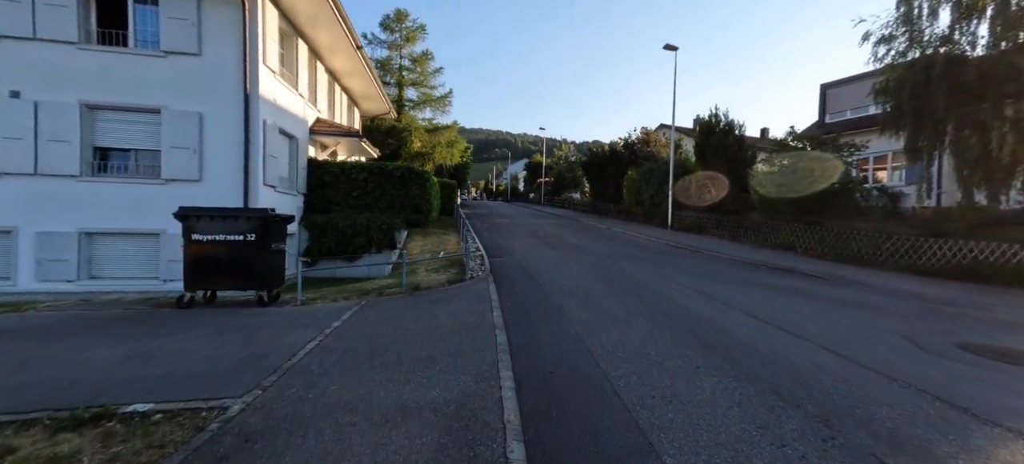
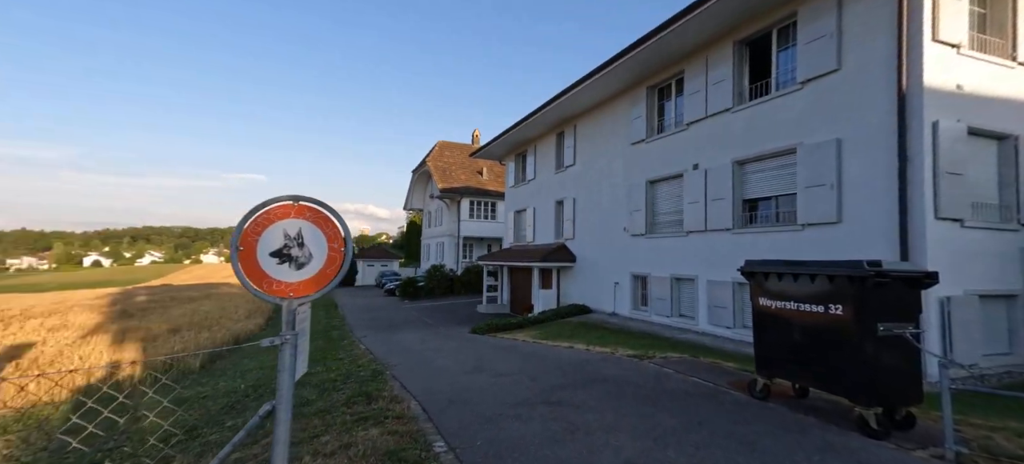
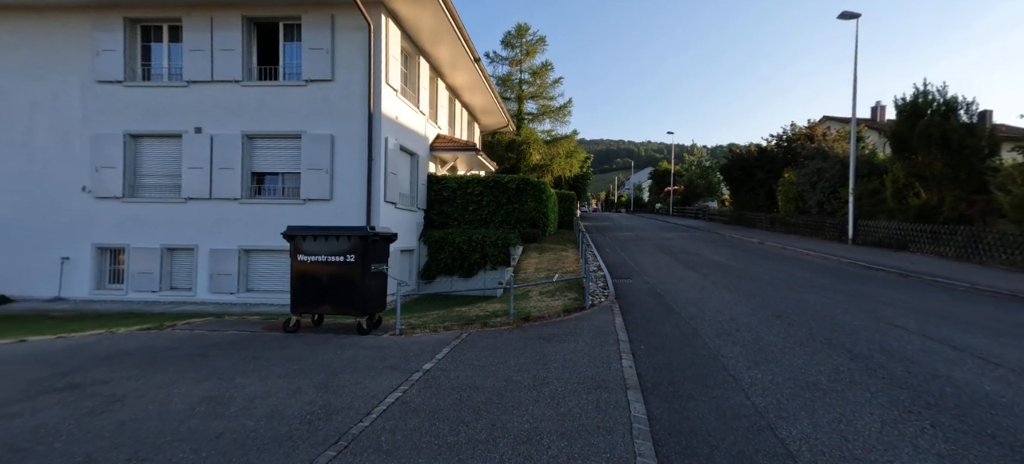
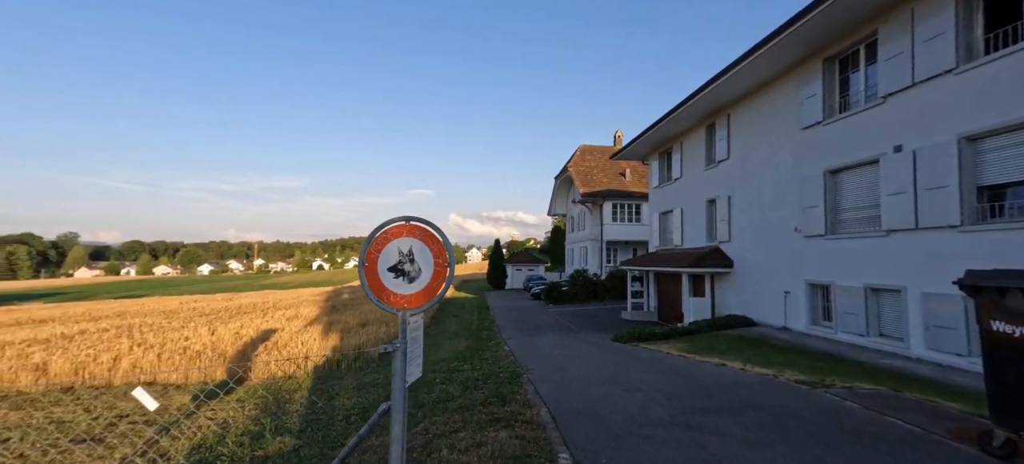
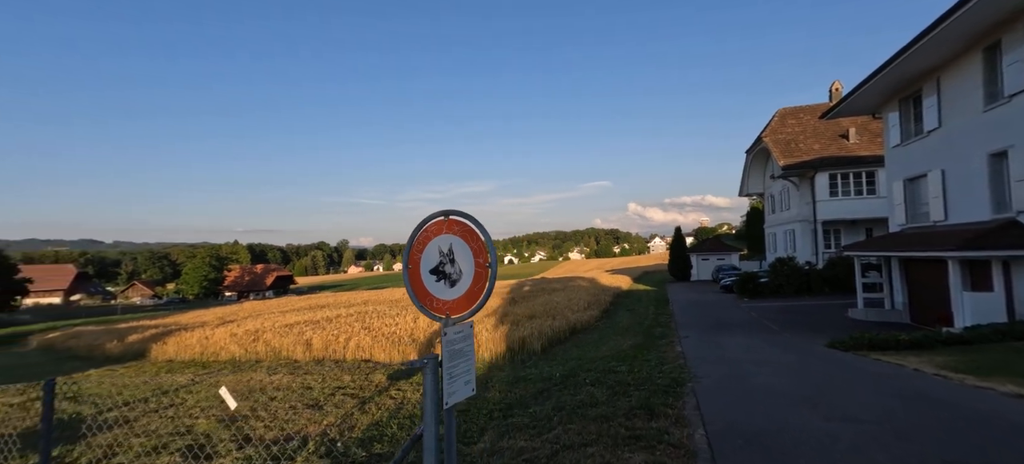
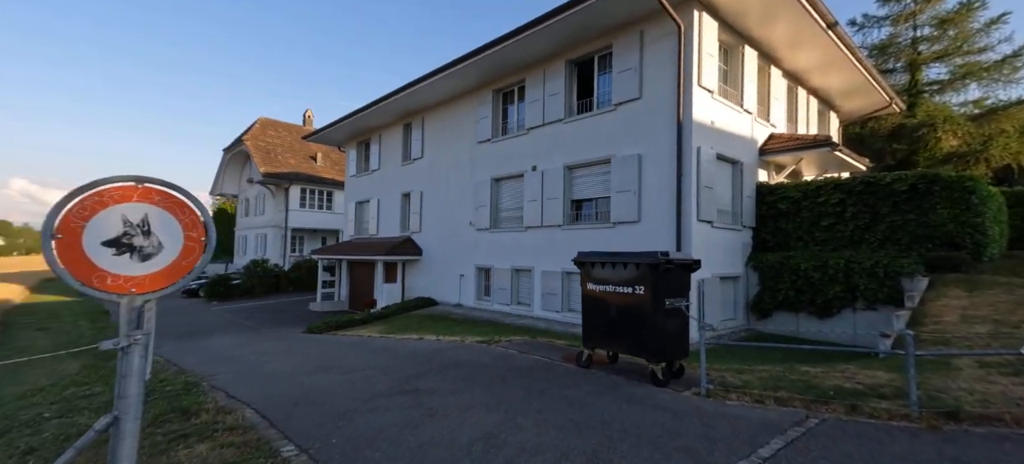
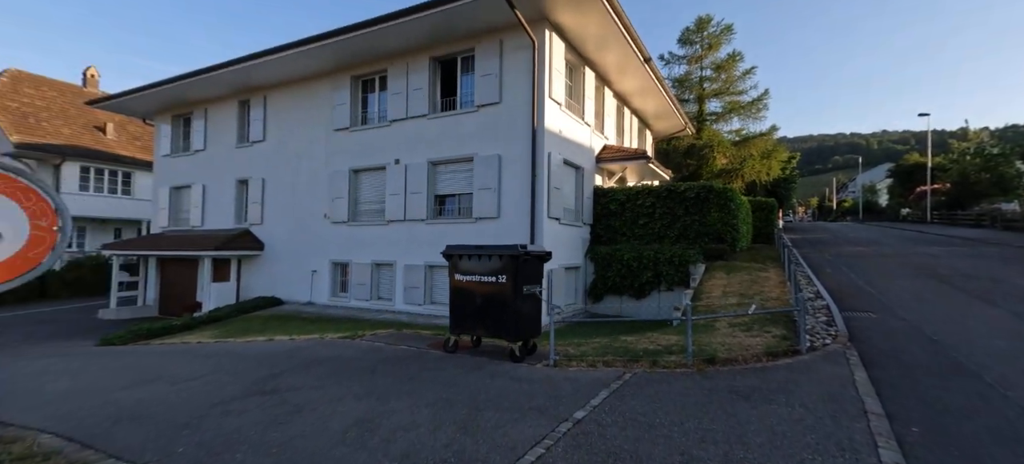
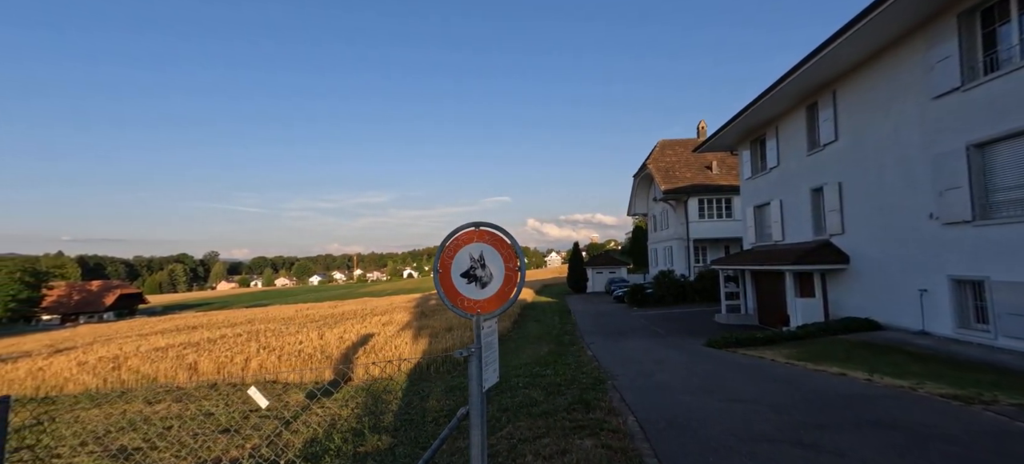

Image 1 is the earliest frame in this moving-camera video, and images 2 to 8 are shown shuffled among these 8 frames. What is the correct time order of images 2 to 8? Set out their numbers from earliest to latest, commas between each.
3, 7, 6, 2, 4, 8, 5
